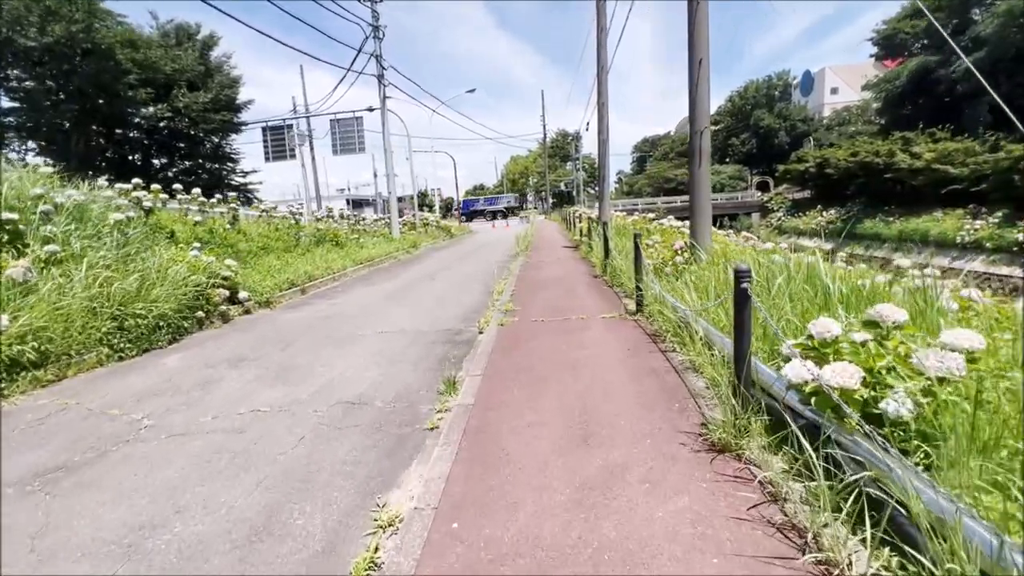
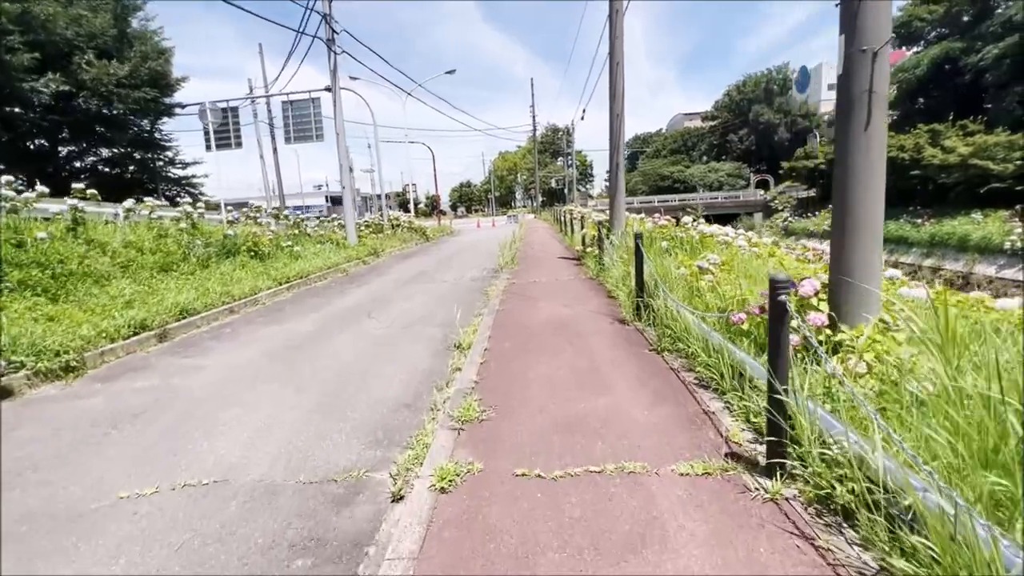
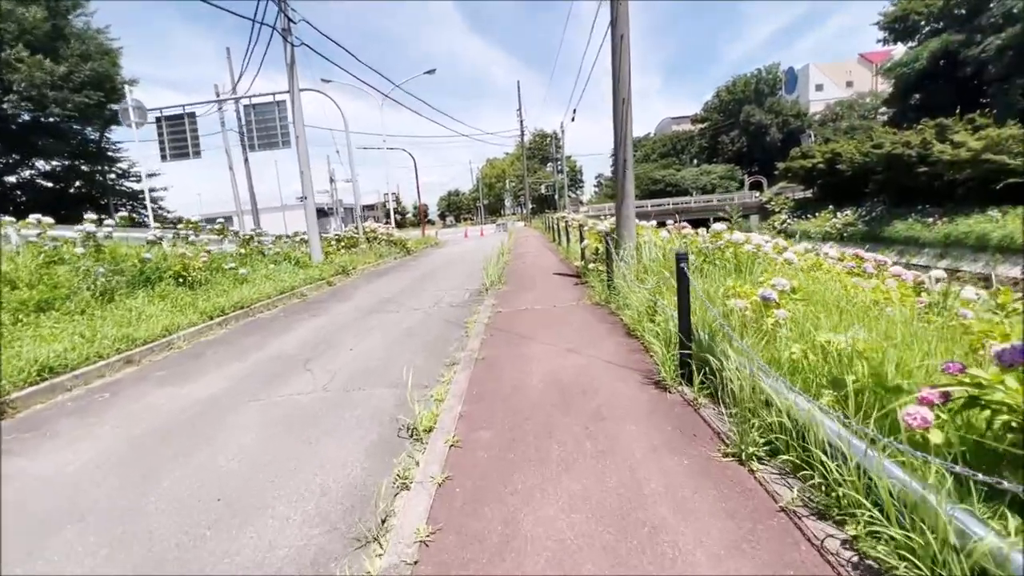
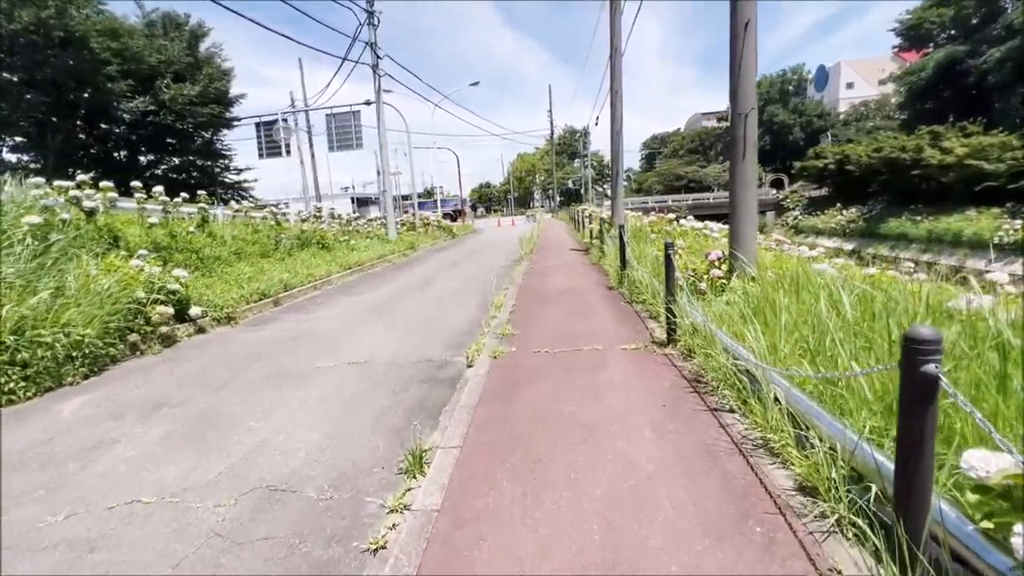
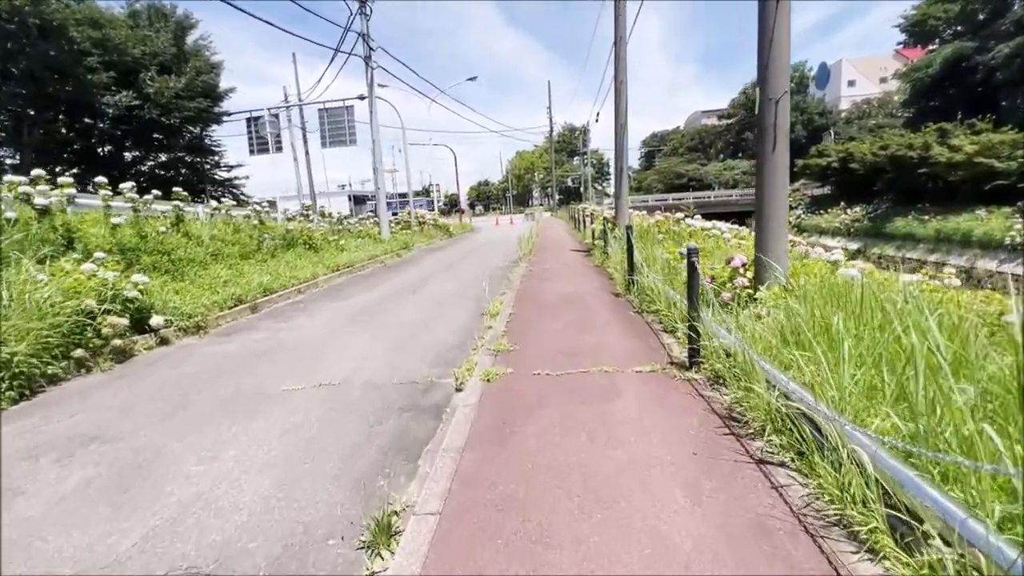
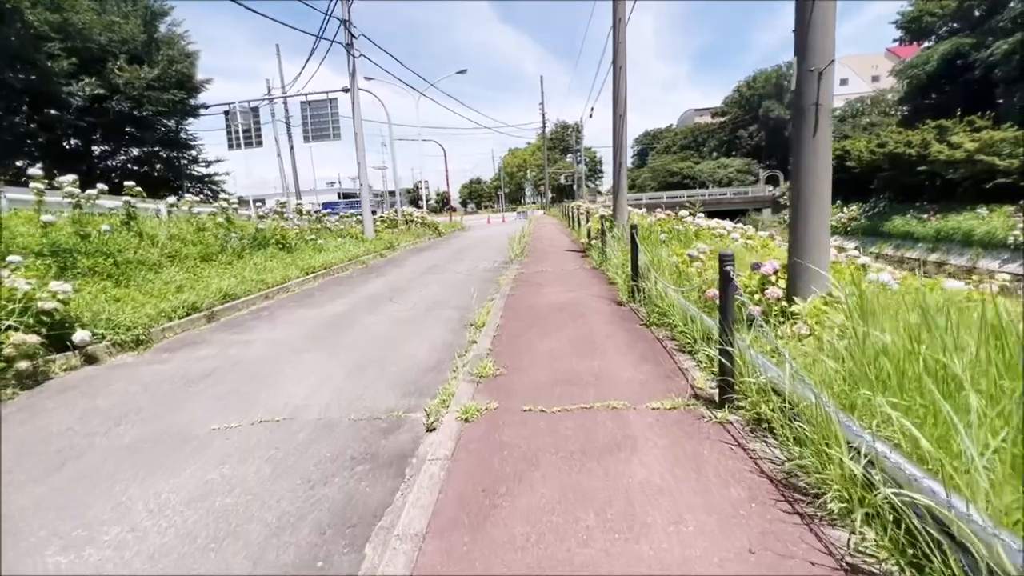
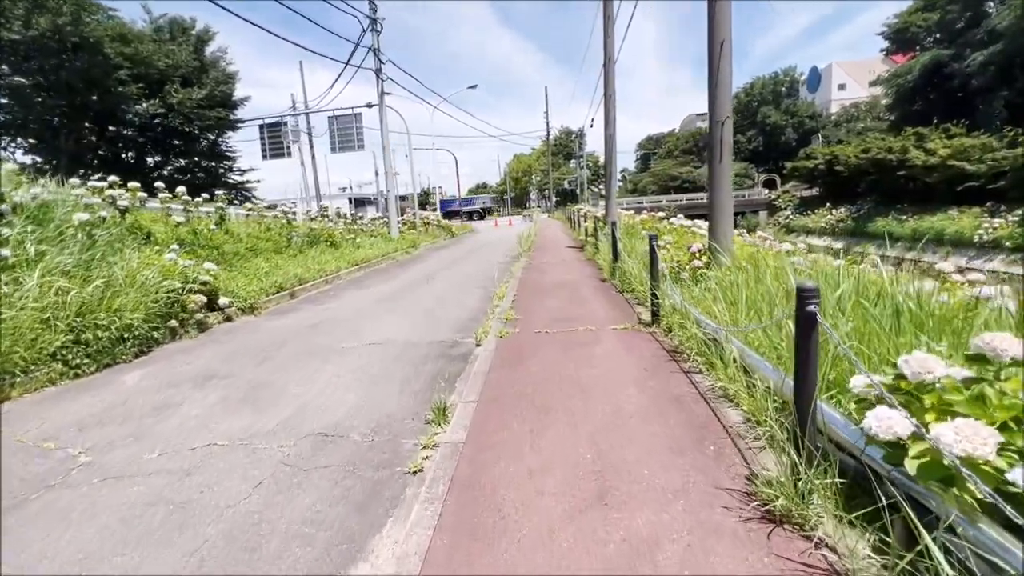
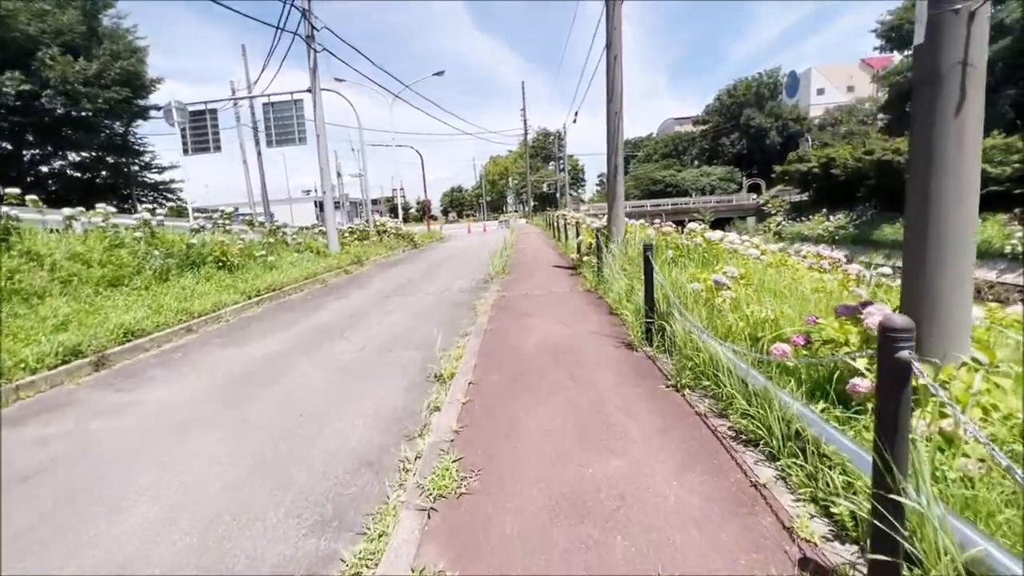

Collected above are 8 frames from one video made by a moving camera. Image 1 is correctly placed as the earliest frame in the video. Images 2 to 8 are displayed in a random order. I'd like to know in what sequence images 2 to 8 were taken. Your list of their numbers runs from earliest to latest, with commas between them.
7, 4, 5, 6, 2, 8, 3
